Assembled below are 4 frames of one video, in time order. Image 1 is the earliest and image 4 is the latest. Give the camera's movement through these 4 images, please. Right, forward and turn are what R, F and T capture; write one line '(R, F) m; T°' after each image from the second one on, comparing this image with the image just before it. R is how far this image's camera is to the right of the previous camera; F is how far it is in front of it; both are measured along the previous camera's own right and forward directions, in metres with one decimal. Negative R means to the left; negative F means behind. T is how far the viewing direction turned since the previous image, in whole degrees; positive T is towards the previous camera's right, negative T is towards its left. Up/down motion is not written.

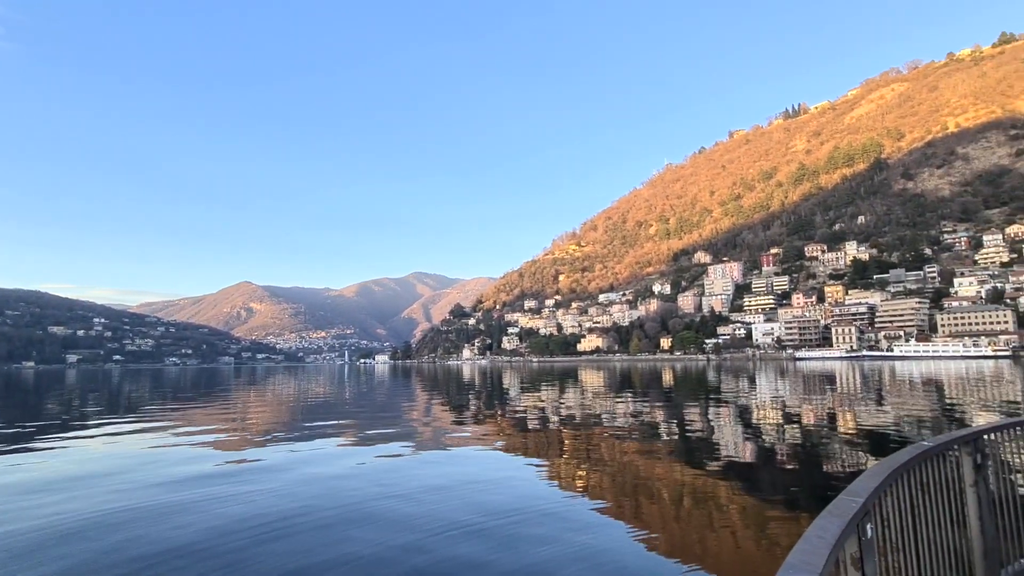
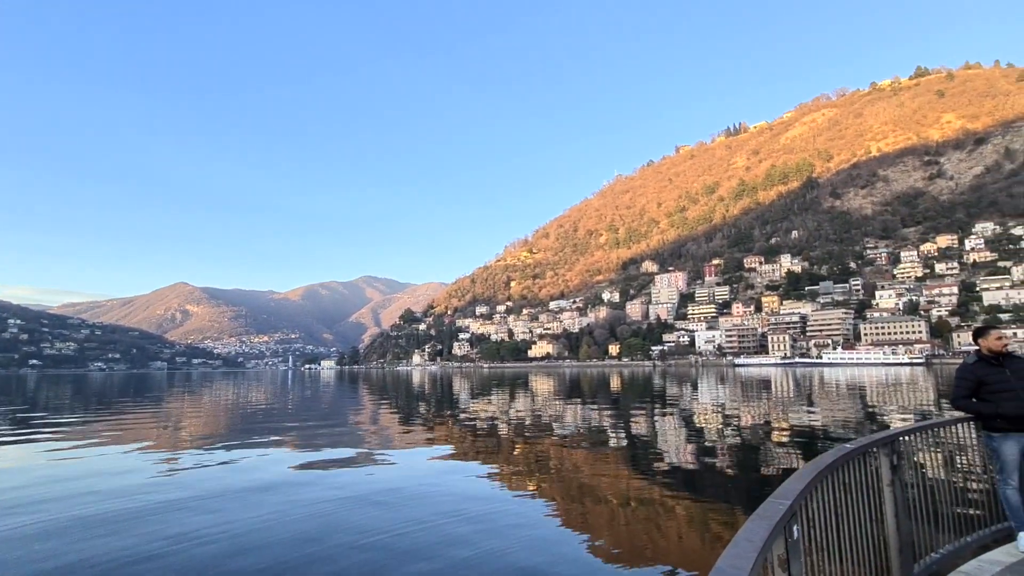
(-0.3, 0.0) m; +5°
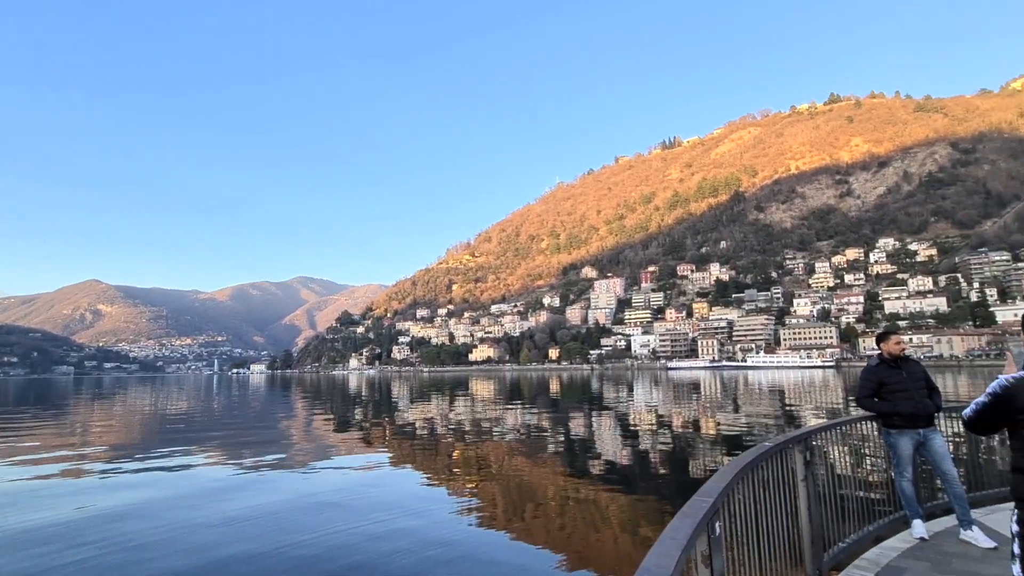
(-0.2, -0.1) m; +7°
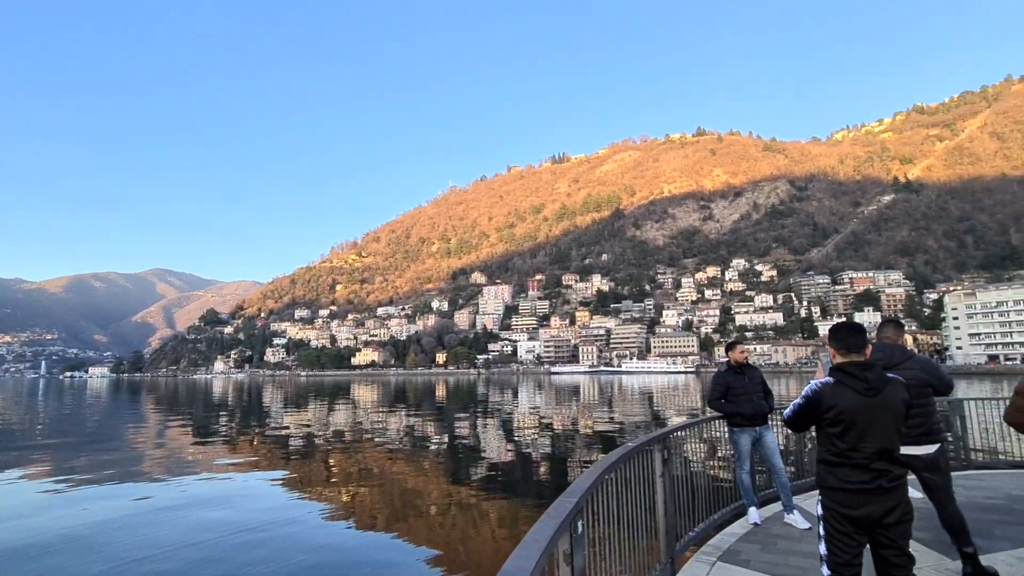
(-0.6, -0.2) m; +12°
